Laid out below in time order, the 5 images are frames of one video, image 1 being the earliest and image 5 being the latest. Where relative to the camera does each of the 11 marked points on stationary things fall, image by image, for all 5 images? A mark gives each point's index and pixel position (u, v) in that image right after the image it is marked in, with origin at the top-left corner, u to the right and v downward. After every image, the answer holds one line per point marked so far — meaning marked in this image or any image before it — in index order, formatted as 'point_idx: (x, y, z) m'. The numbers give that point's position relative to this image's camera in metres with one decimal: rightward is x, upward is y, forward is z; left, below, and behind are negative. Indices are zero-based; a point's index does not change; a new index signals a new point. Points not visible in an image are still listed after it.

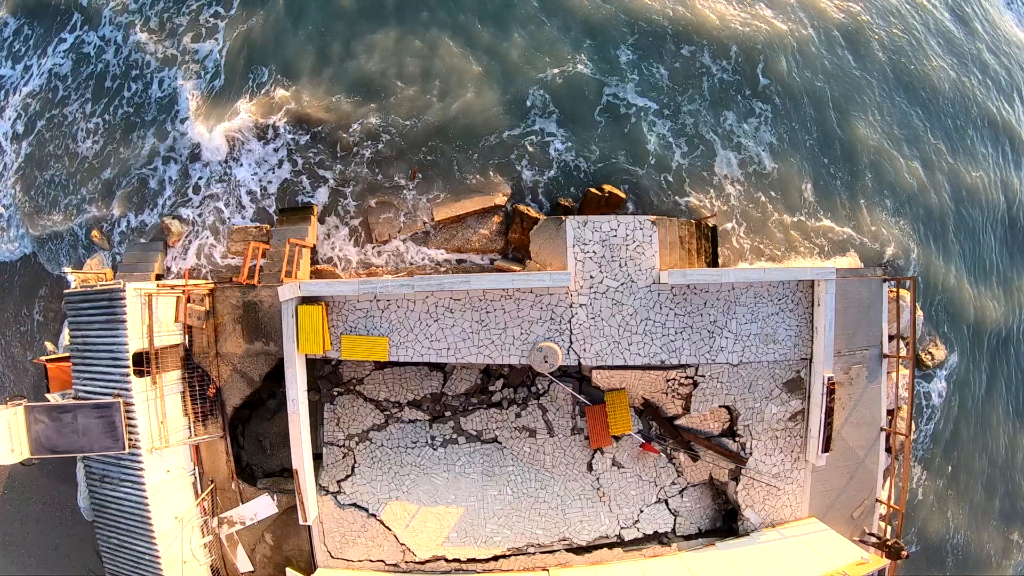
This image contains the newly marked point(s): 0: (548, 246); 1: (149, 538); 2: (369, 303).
0: (+0.8, +1.0, +11.1) m
1: (-7.3, -5.0, +10.8) m
2: (-2.8, -0.3, +10.4) m
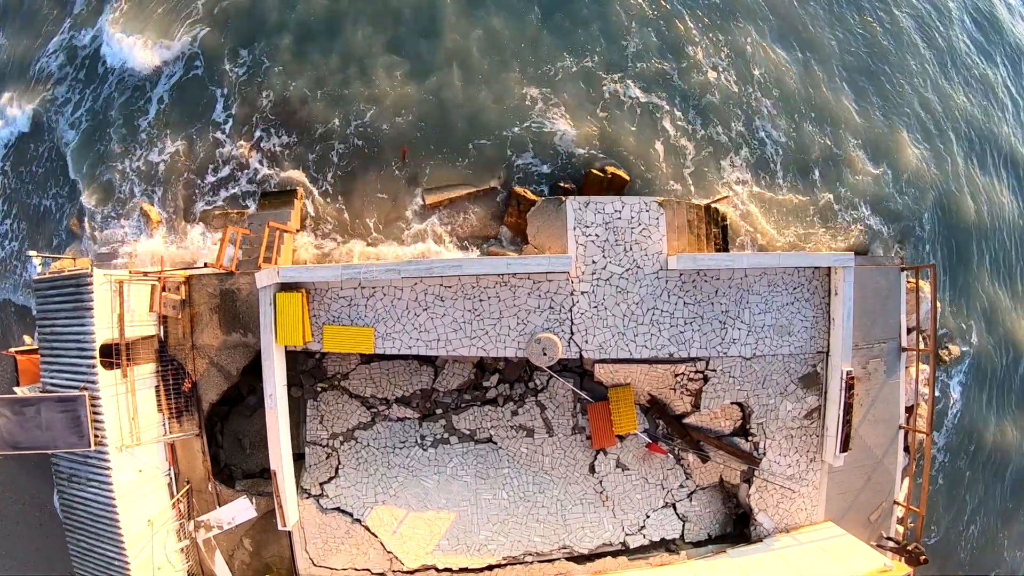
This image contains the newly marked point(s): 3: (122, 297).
0: (+0.7, +1.2, +10.3) m
1: (-7.4, -4.8, +10.0) m
2: (-2.9, 0.0, +9.6) m
3: (-7.4, -0.2, +10.2) m
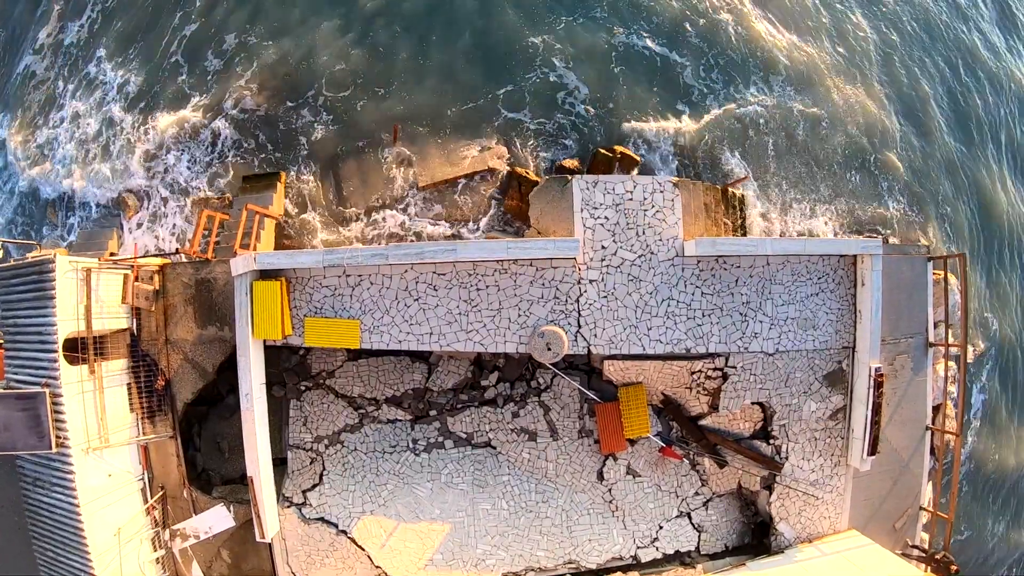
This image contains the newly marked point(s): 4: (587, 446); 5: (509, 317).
0: (+0.7, +1.4, +9.4) m
1: (-7.4, -4.6, +9.1) m
2: (-2.9, +0.1, +8.8) m
3: (-7.4, 0.0, +9.3) m
4: (+1.3, -2.8, +9.5) m
5: (0.0, -0.5, +8.7) m
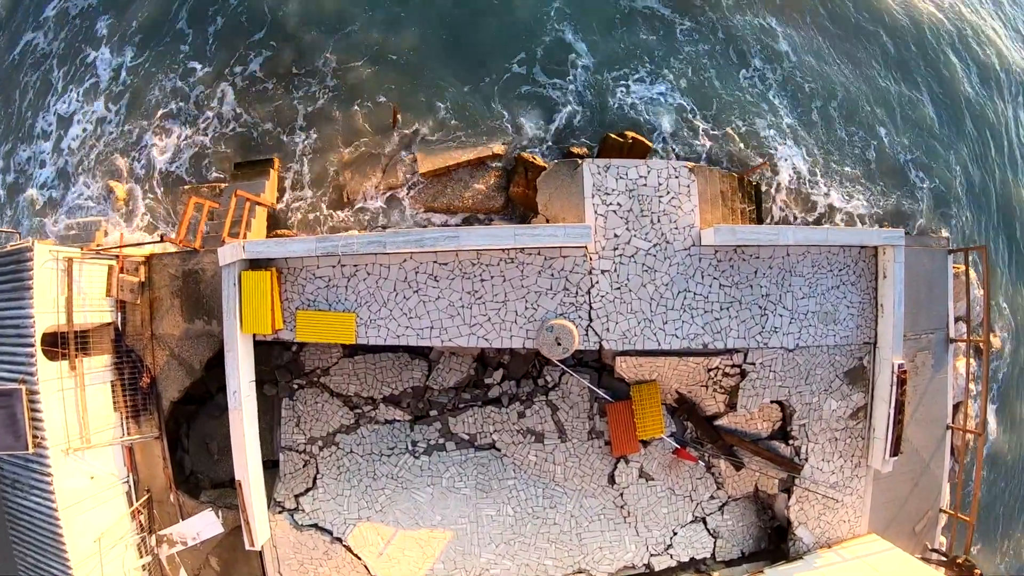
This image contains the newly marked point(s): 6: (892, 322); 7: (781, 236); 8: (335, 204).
0: (+0.8, +1.5, +8.9) m
1: (-7.3, -4.5, +8.6) m
2: (-2.8, +0.3, +8.2) m
3: (-7.3, +0.1, +8.8) m
4: (+1.4, -2.7, +9.0) m
5: (0.0, -0.4, +8.2) m
6: (+6.3, -0.6, +8.7) m
7: (+4.1, +0.8, +8.1) m
8: (-3.6, +1.7, +10.7) m
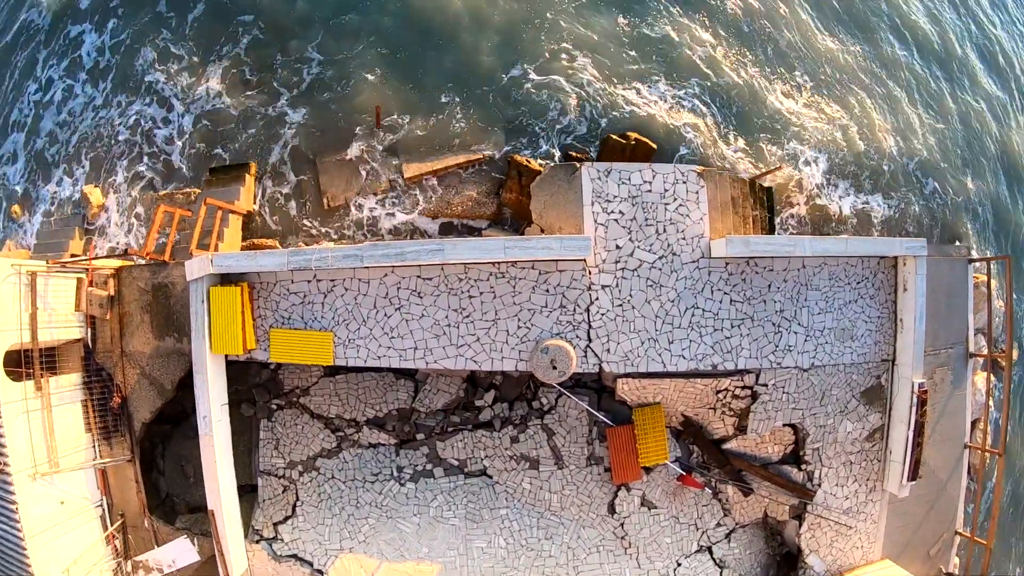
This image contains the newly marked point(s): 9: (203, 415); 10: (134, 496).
0: (+0.7, +1.3, +8.4) m
1: (-7.4, -4.7, +8.1) m
2: (-2.9, +0.1, +7.7) m
3: (-7.4, -0.1, +8.2) m
4: (+1.3, -2.9, +8.5) m
5: (-0.1, -0.6, +7.6) m
6: (+6.2, -0.8, +8.1) m
7: (+4.0, +0.6, +7.5) m
8: (-3.7, +1.5, +10.2) m
9: (-4.4, -1.8, +7.6) m
10: (-6.7, -3.7, +9.4) m
